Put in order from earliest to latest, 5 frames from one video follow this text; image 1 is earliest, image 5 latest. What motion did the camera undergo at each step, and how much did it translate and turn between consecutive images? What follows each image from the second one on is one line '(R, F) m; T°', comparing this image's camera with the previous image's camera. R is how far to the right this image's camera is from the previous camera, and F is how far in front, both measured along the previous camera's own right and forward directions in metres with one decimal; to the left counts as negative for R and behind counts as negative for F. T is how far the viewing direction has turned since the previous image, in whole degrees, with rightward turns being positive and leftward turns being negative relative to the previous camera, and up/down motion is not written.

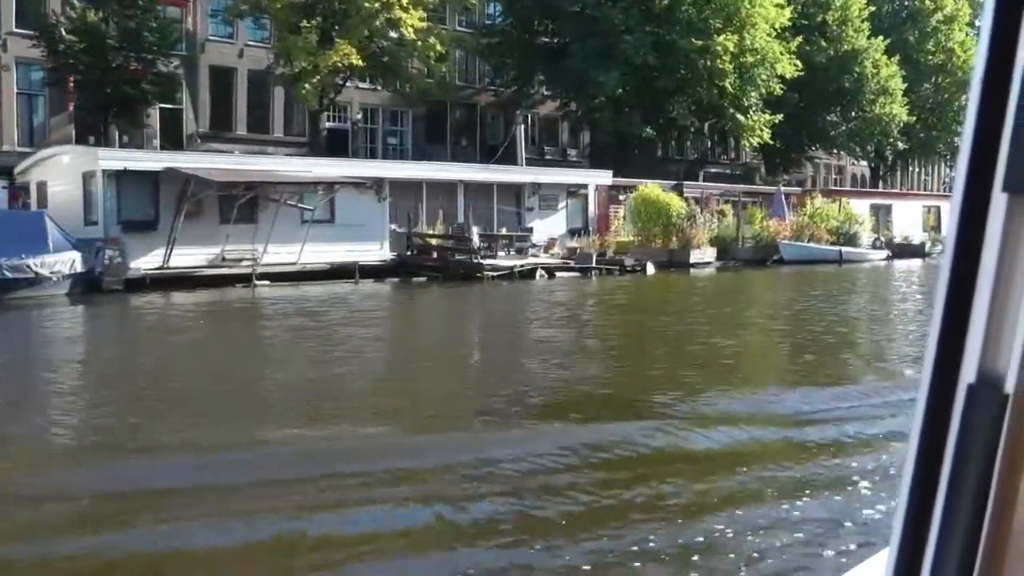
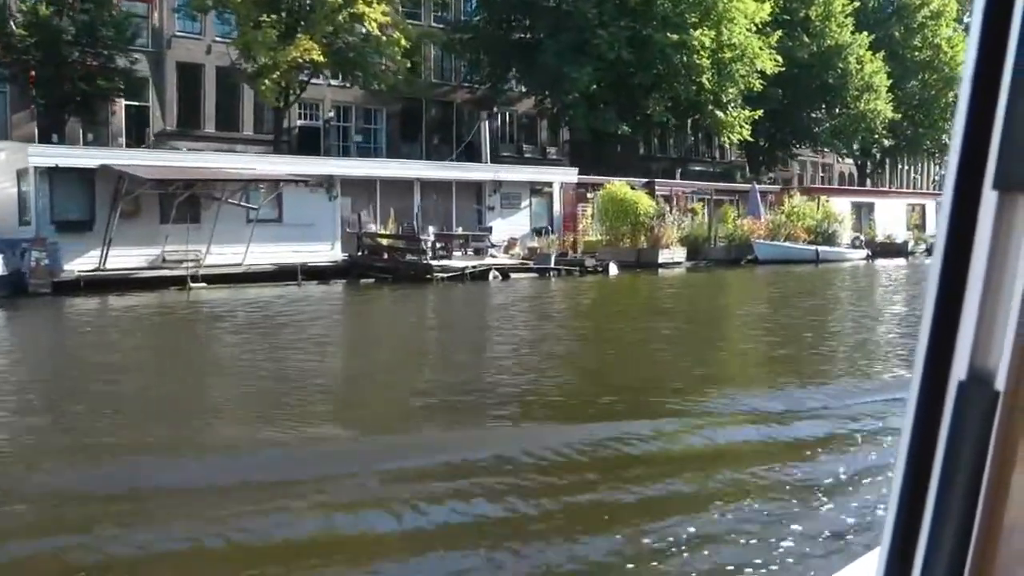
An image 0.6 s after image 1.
(+0.4, +0.7) m; 0°
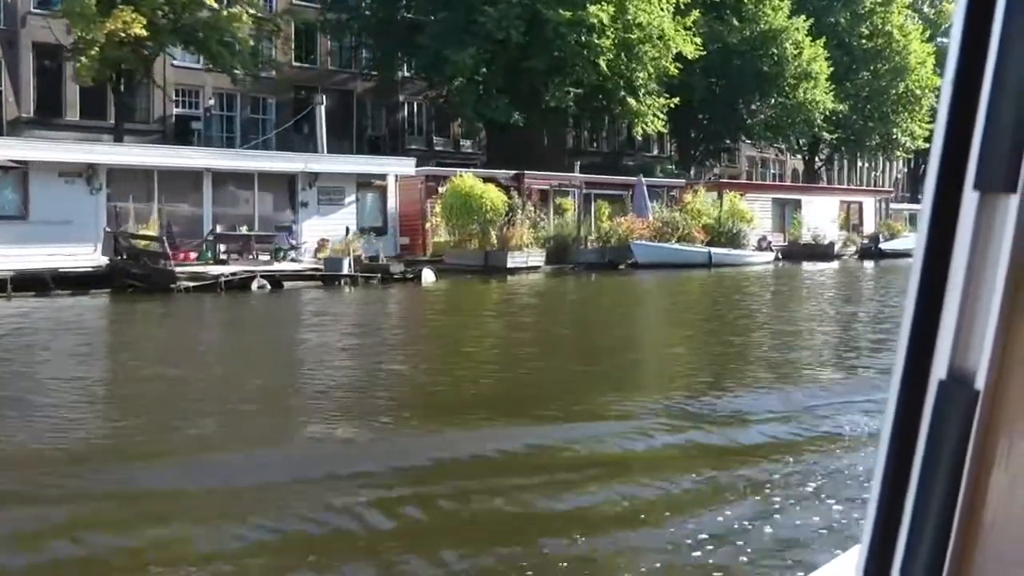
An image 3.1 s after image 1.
(+1.5, +2.8) m; 0°
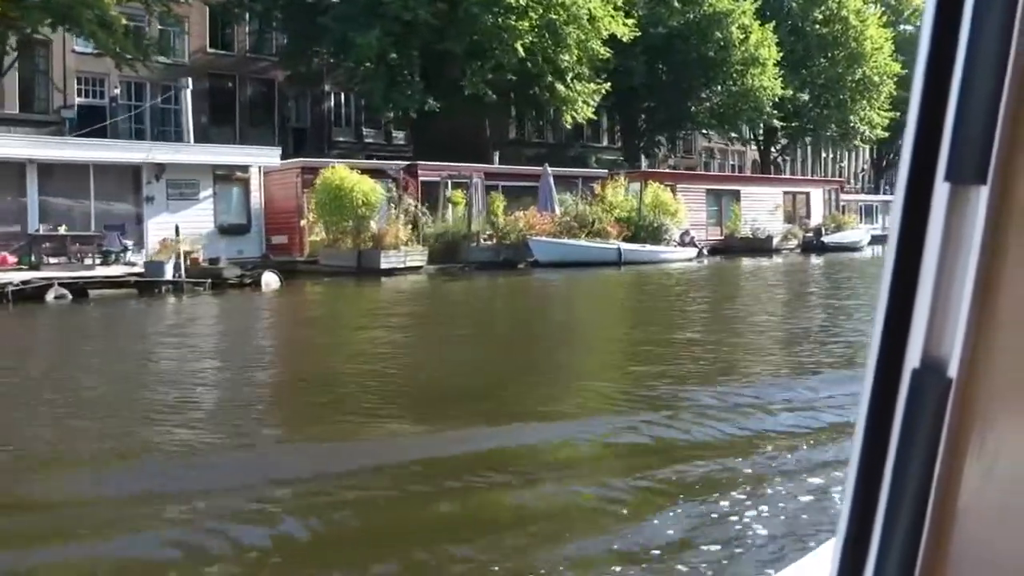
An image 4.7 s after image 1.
(+0.8, +1.8) m; +1°
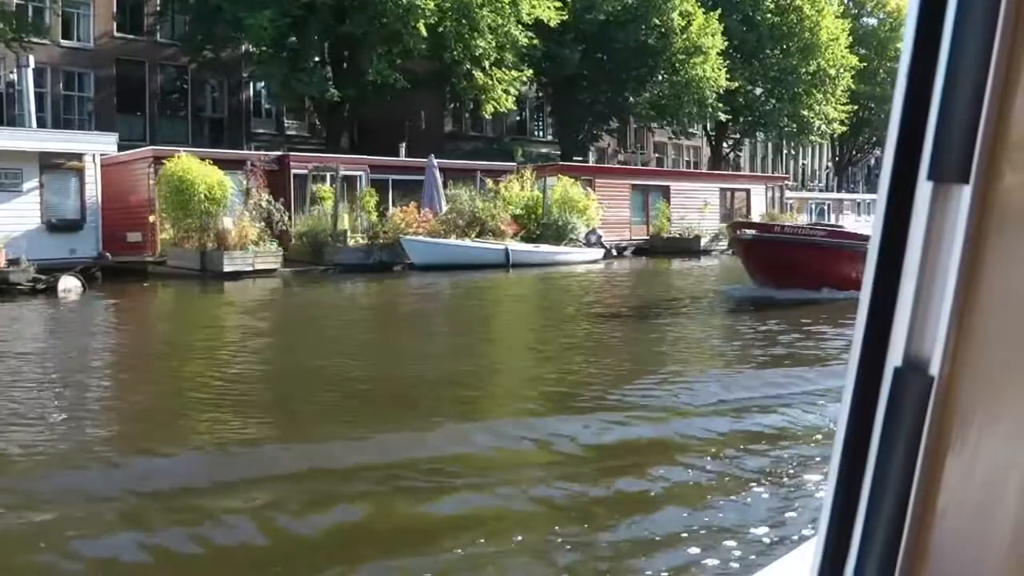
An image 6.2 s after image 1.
(+0.8, +1.7) m; +1°
